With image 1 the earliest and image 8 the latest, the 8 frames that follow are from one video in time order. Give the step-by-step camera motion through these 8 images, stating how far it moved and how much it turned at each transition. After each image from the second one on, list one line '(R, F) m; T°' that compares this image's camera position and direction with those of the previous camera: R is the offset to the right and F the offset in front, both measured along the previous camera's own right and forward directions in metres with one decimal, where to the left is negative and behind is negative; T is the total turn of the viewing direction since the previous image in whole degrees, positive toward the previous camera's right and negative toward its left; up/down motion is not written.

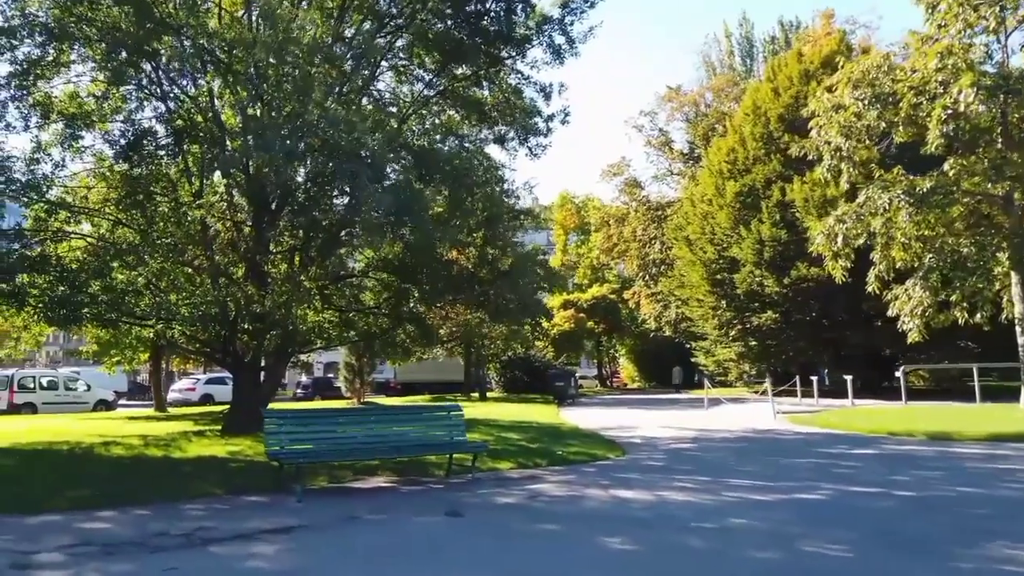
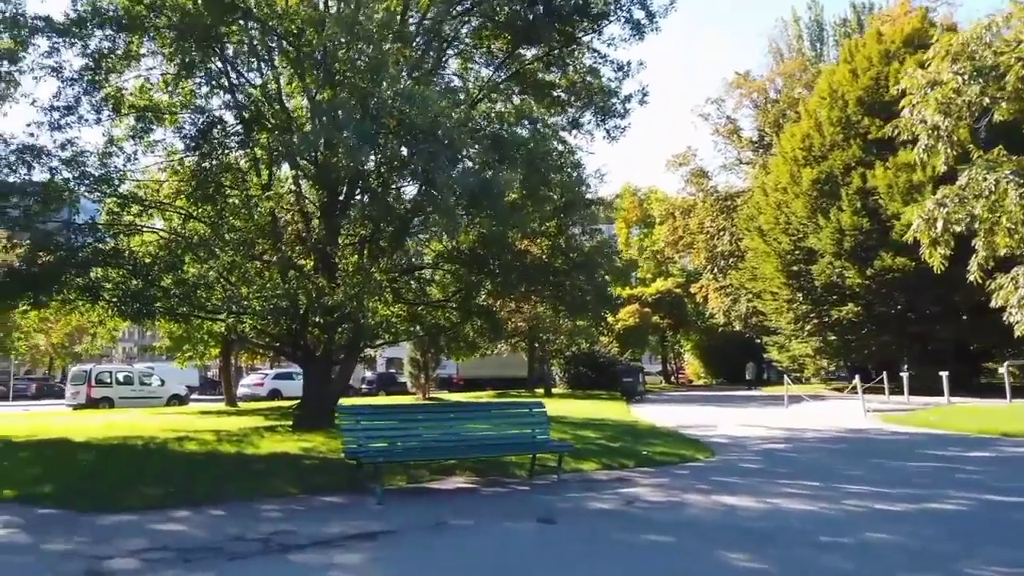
(-0.4, +0.7) m; -4°
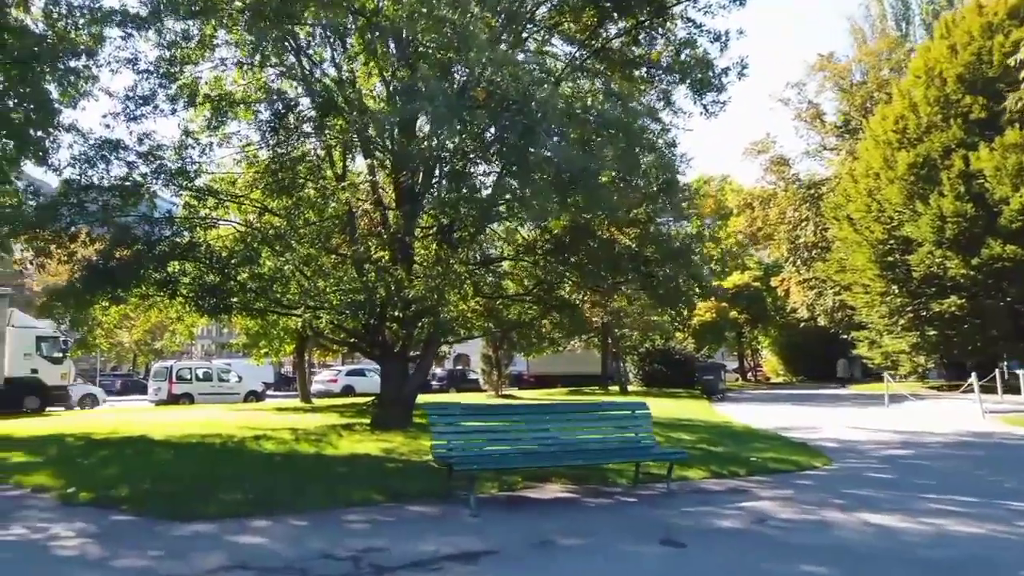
(-0.4, +0.9) m; -5°
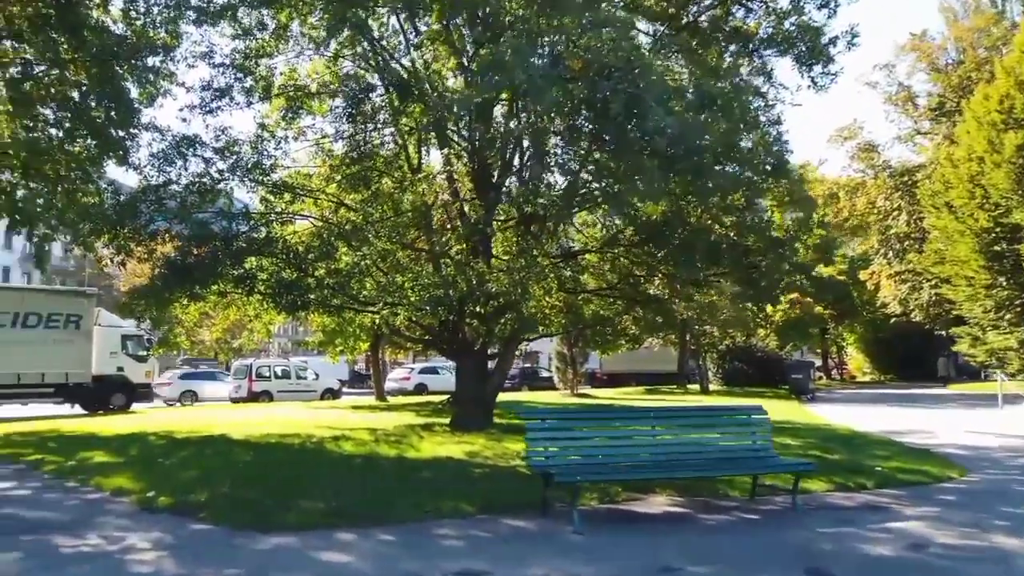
(-0.3, +0.8) m; -5°
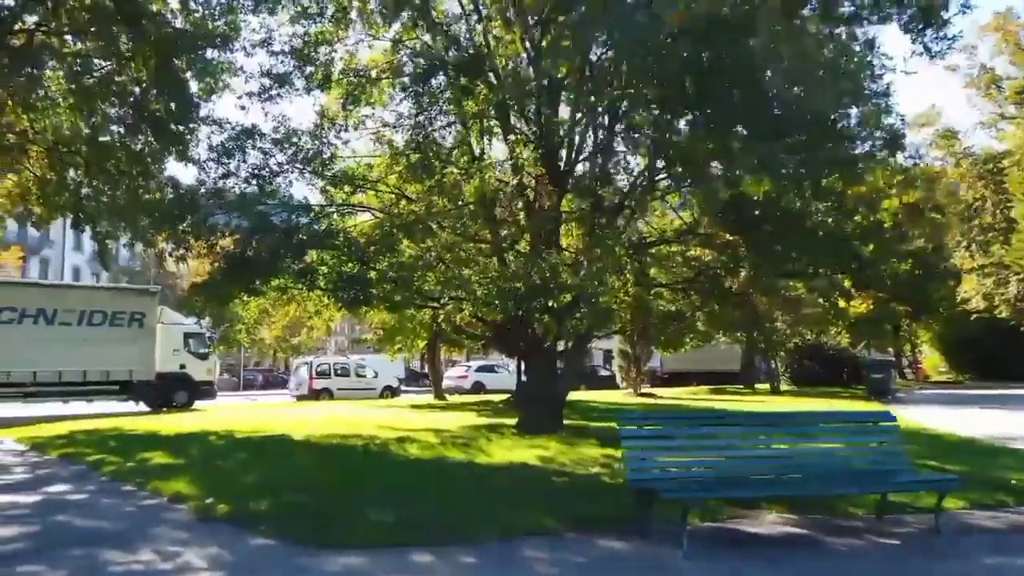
(-0.3, +0.8) m; -4°
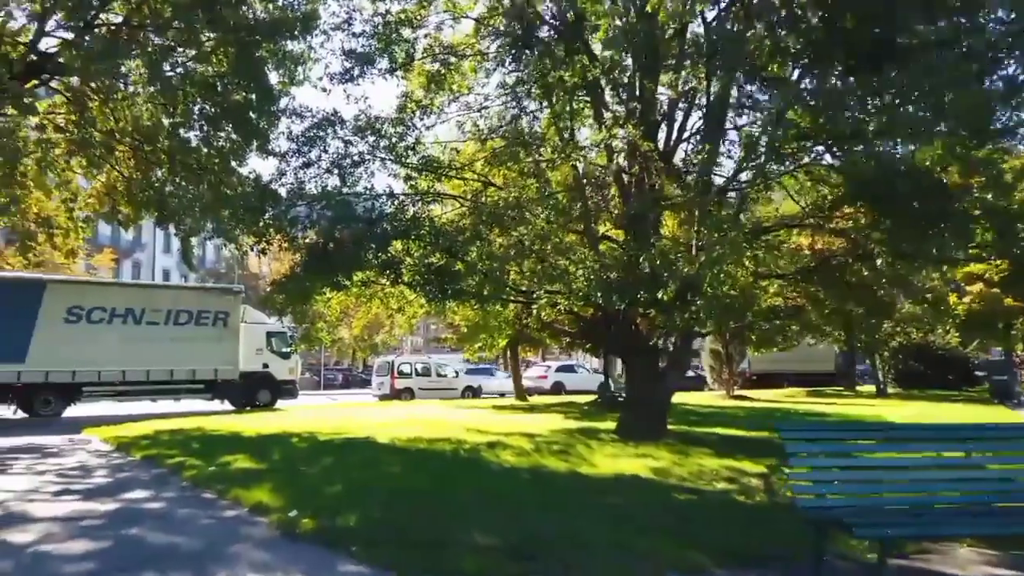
(-0.4, +1.1) m; -5°
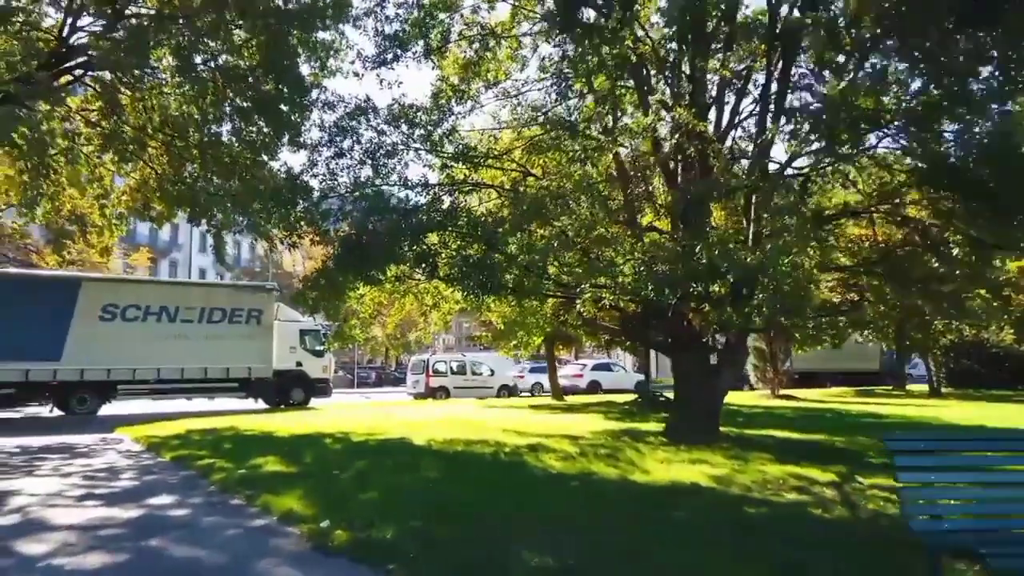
(-0.2, +0.7) m; -2°
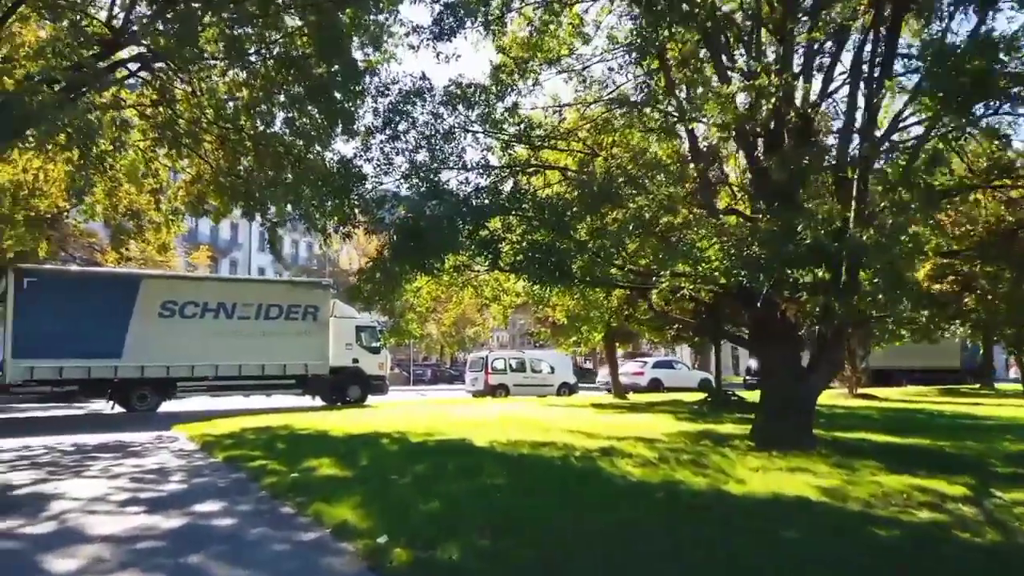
(-0.2, +0.9) m; -4°
